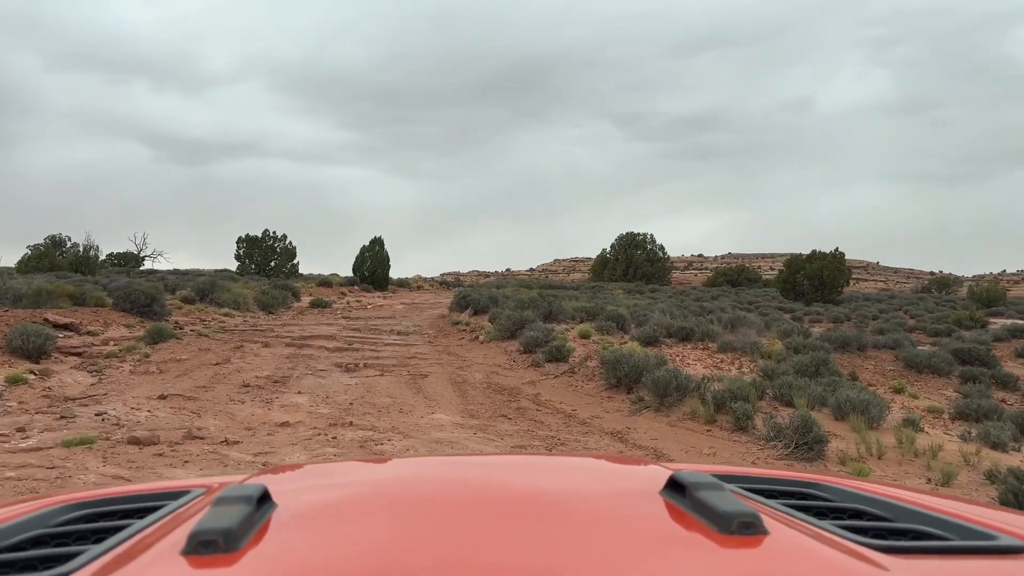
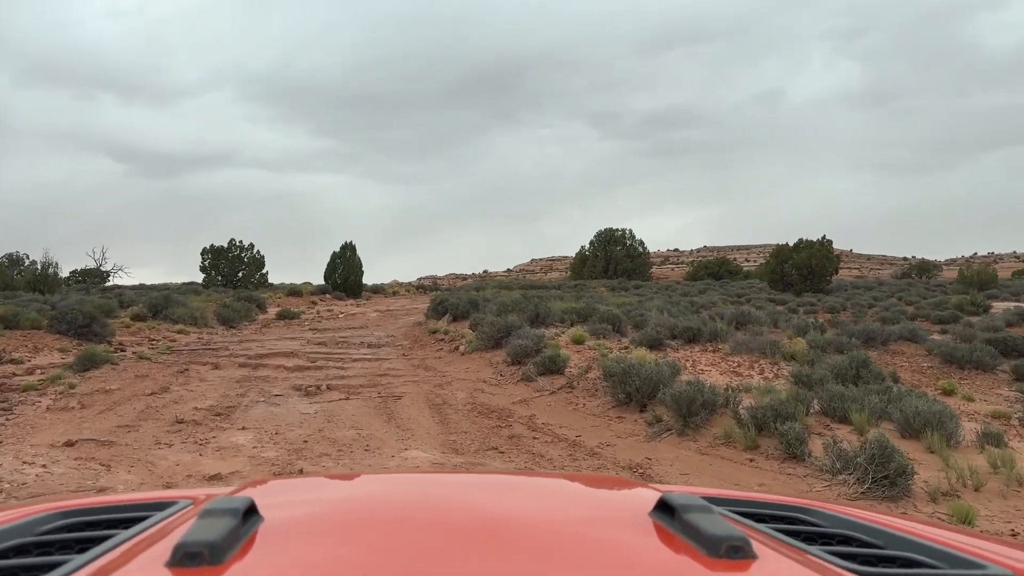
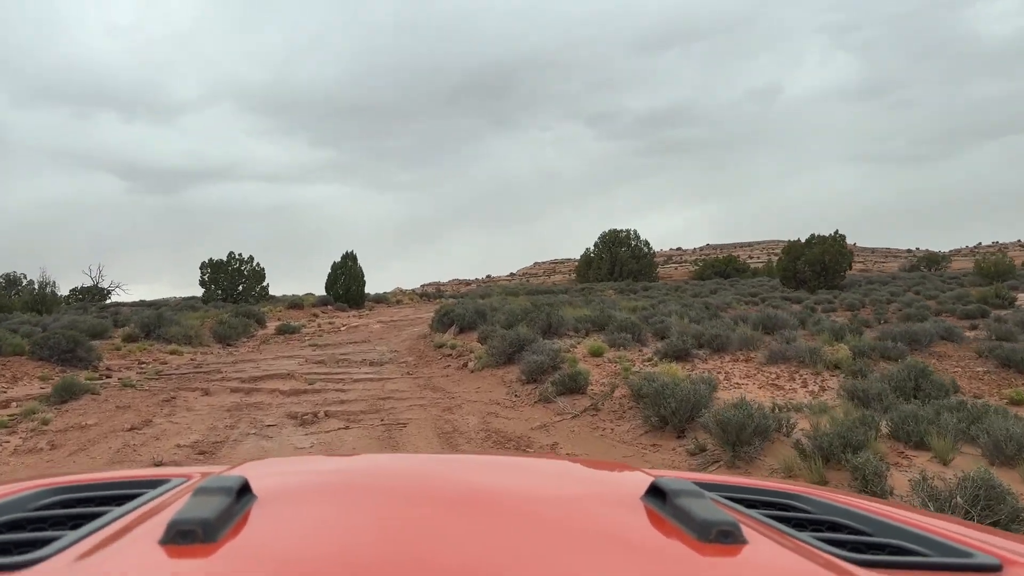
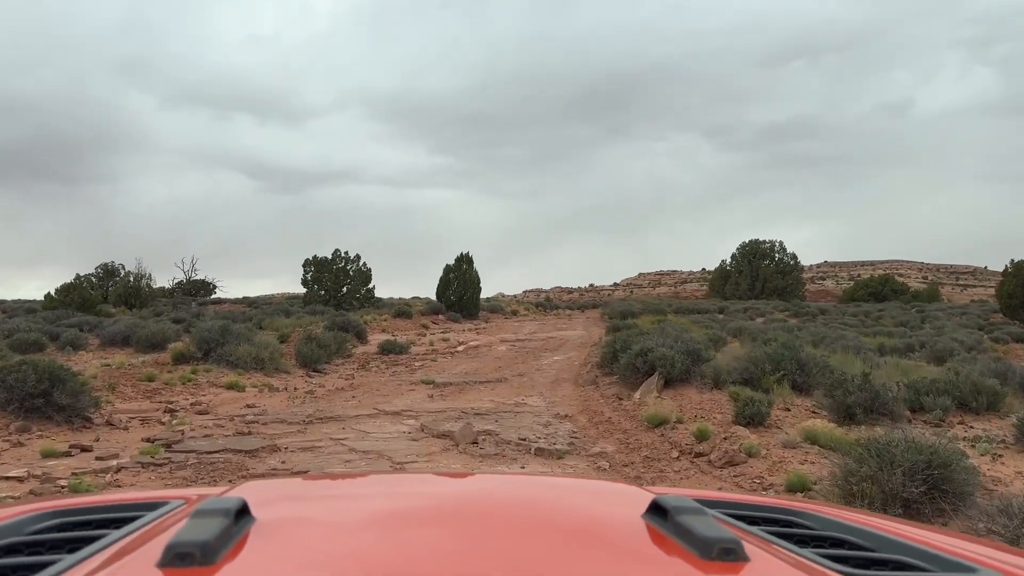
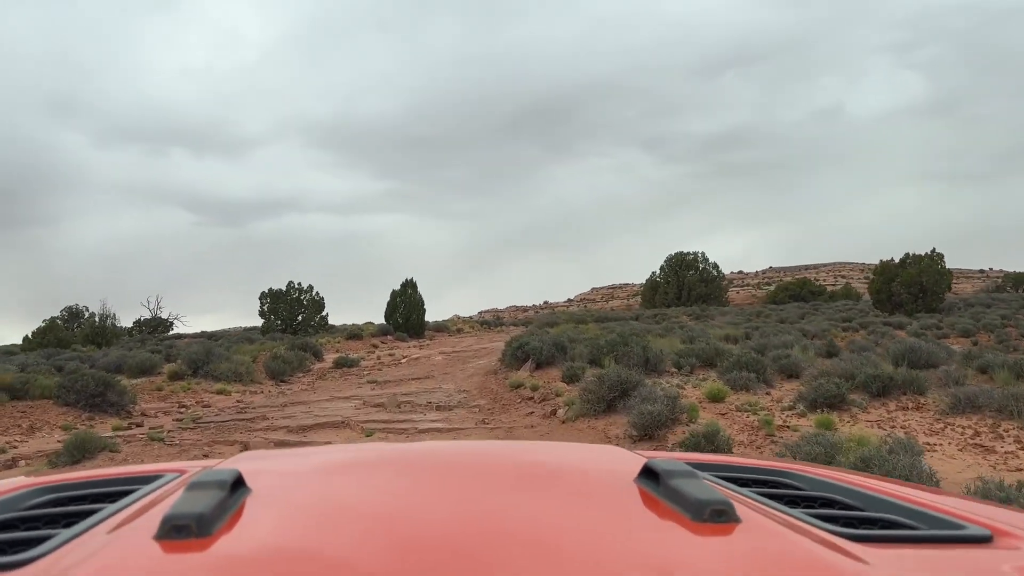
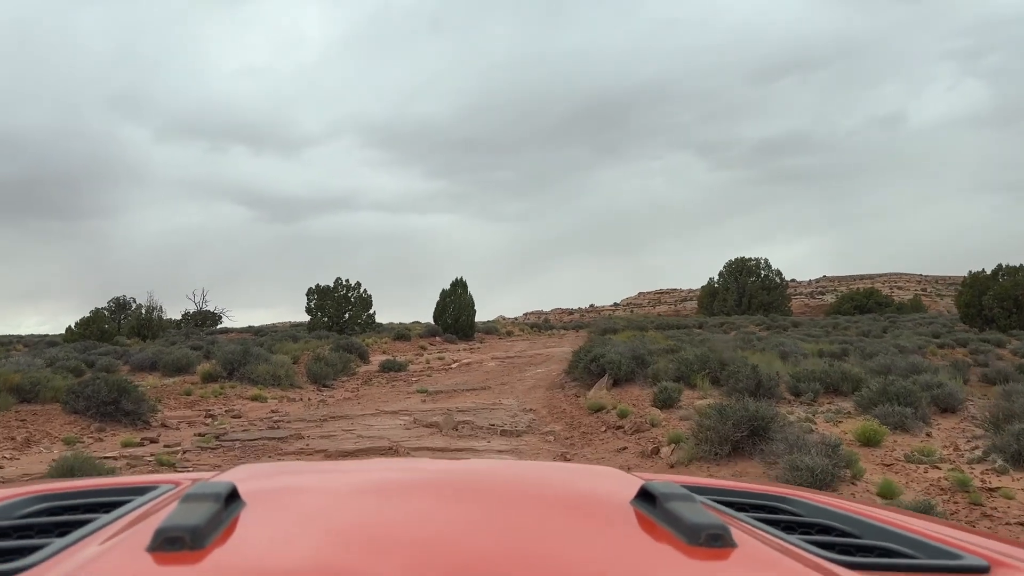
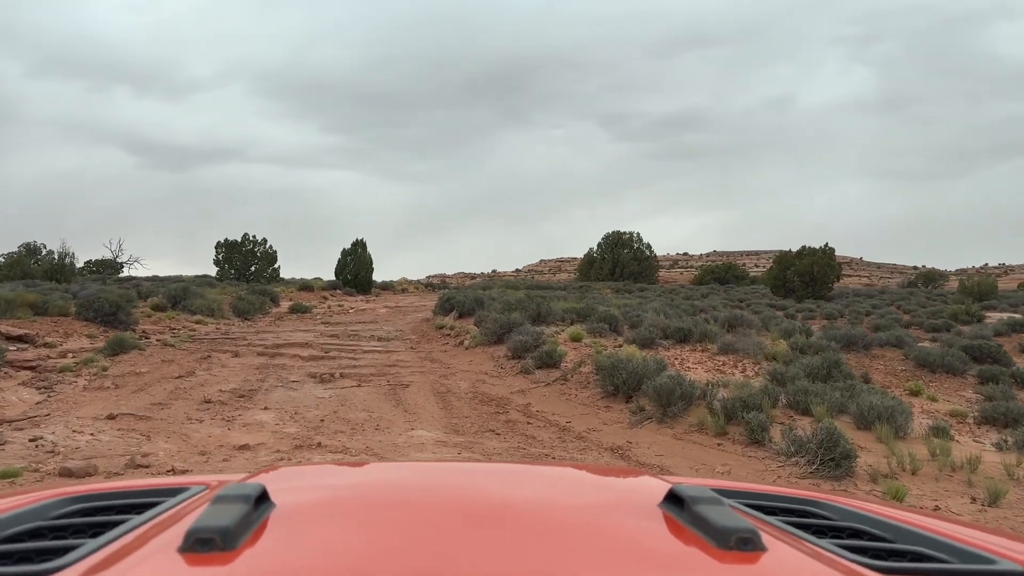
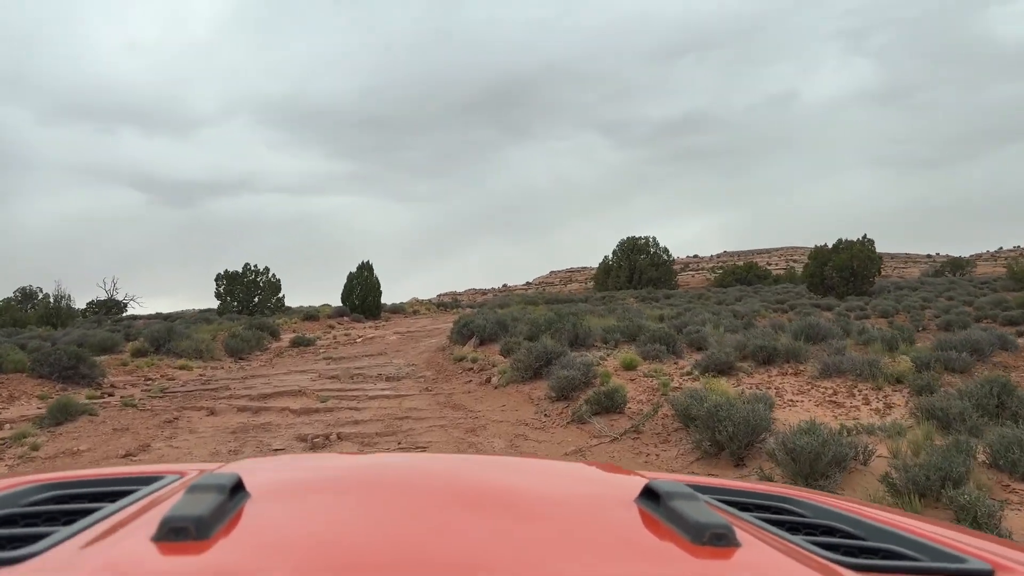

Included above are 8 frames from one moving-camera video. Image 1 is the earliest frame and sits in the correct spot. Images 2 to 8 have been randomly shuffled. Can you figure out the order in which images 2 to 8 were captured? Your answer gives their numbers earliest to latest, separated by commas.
7, 2, 3, 8, 5, 6, 4
